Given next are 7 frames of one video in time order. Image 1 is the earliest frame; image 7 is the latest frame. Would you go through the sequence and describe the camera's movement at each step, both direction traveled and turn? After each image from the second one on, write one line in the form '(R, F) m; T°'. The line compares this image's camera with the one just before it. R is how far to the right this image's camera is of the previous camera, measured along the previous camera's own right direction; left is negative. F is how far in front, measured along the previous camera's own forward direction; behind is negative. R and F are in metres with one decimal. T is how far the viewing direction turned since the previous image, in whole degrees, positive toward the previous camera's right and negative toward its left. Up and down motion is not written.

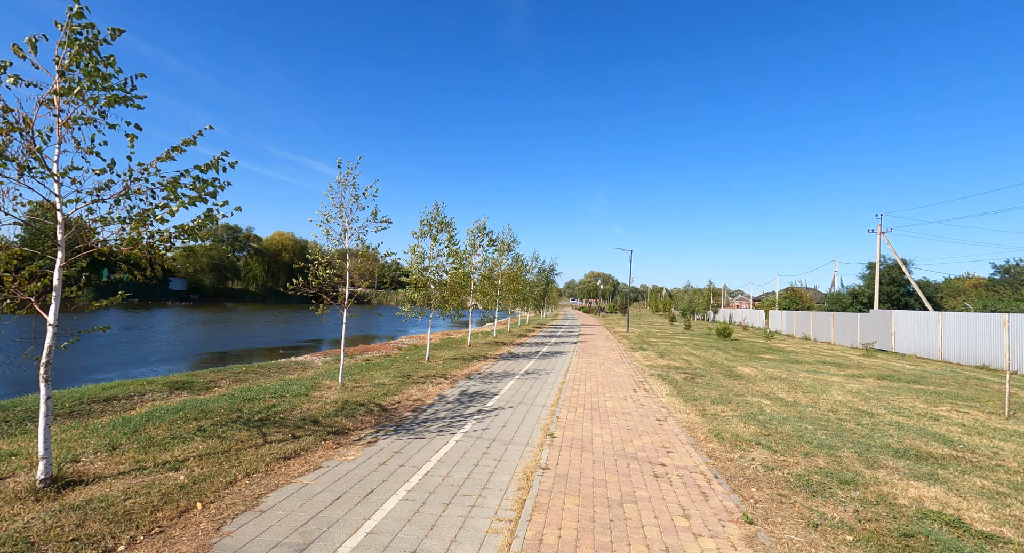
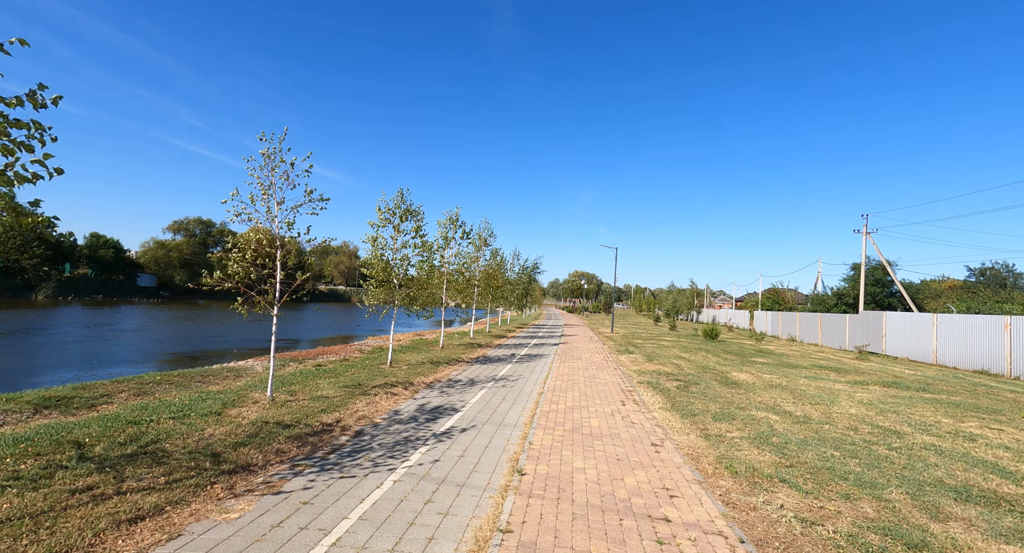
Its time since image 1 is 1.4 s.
(+0.3, +1.5) m; +2°
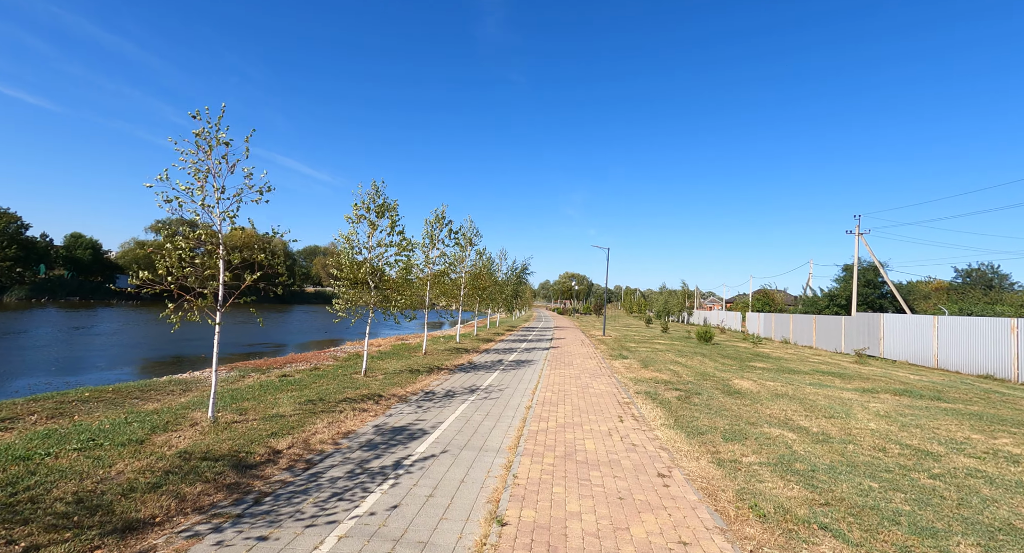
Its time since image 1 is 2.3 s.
(+0.1, +1.0) m; +1°
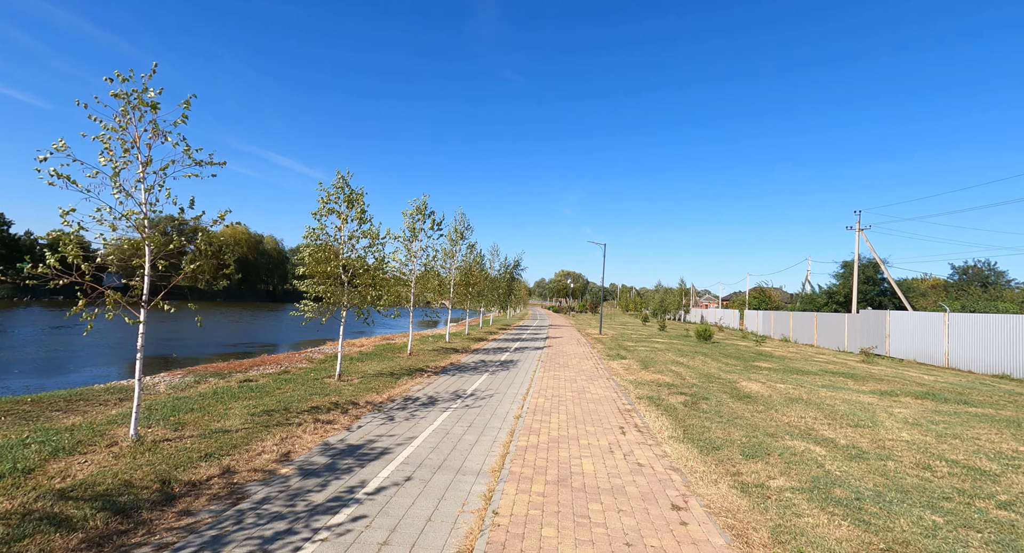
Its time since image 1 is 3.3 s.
(+0.1, +1.1) m; +1°
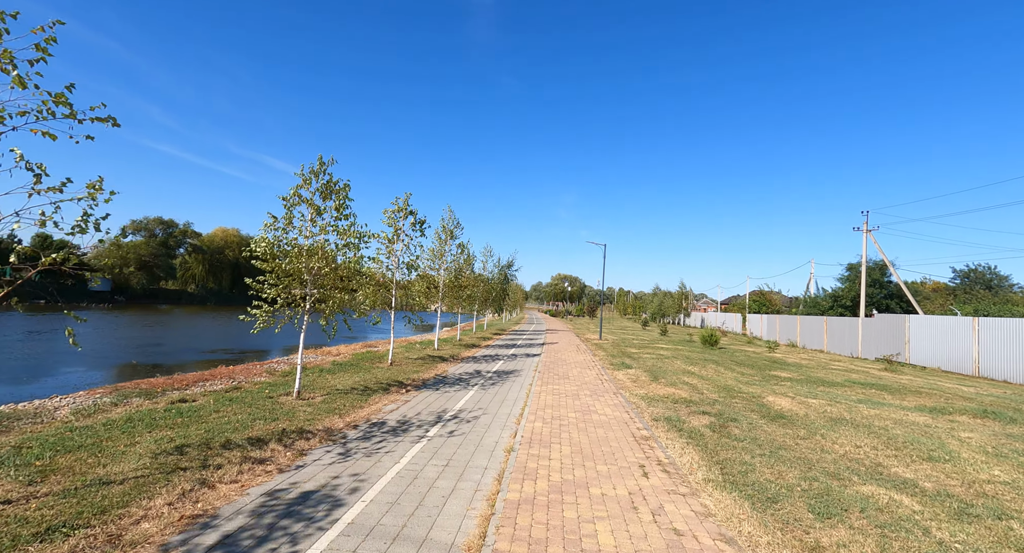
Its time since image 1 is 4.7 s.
(+0.1, +1.6) m; 0°
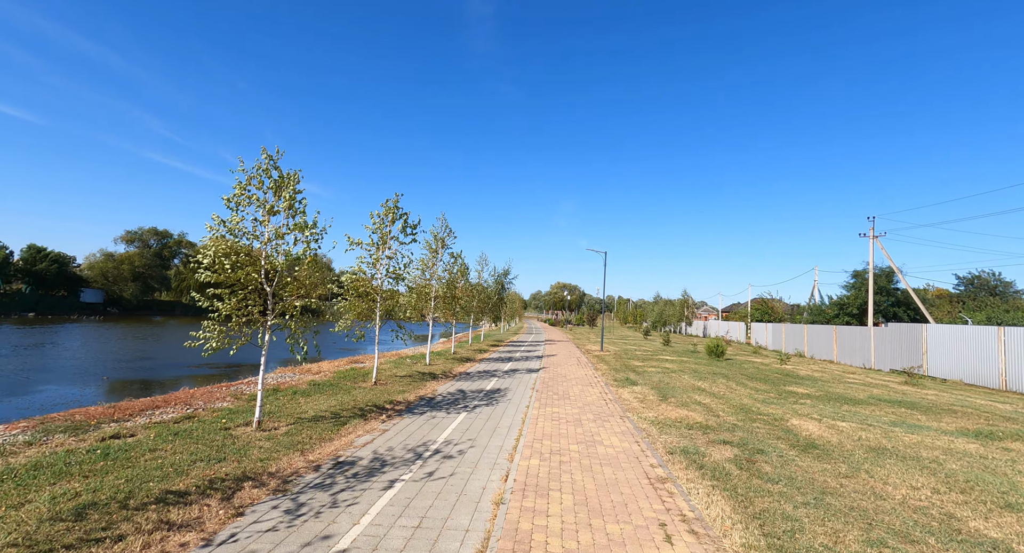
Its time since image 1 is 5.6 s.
(+0.1, +1.1) m; 0°
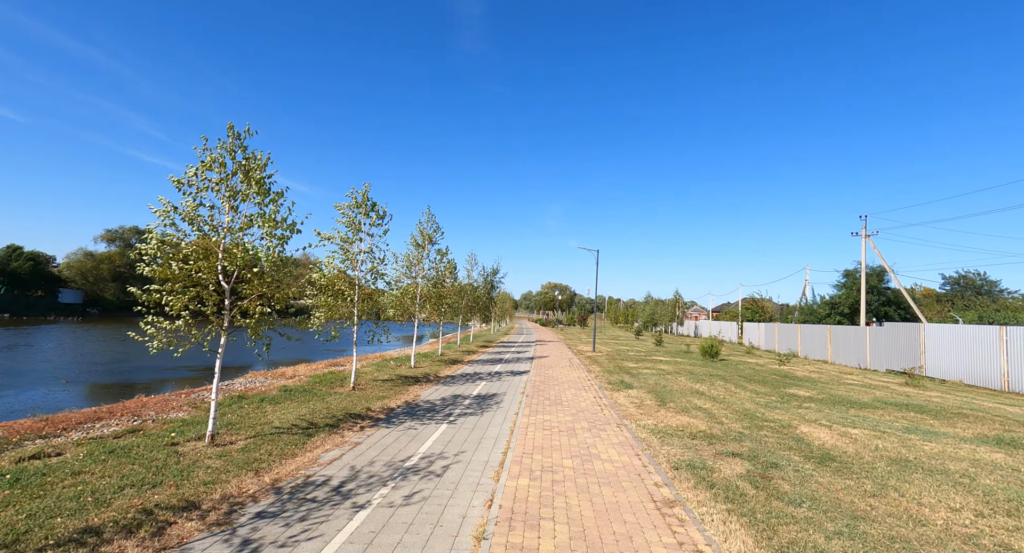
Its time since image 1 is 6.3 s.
(+0.1, +0.8) m; +1°
